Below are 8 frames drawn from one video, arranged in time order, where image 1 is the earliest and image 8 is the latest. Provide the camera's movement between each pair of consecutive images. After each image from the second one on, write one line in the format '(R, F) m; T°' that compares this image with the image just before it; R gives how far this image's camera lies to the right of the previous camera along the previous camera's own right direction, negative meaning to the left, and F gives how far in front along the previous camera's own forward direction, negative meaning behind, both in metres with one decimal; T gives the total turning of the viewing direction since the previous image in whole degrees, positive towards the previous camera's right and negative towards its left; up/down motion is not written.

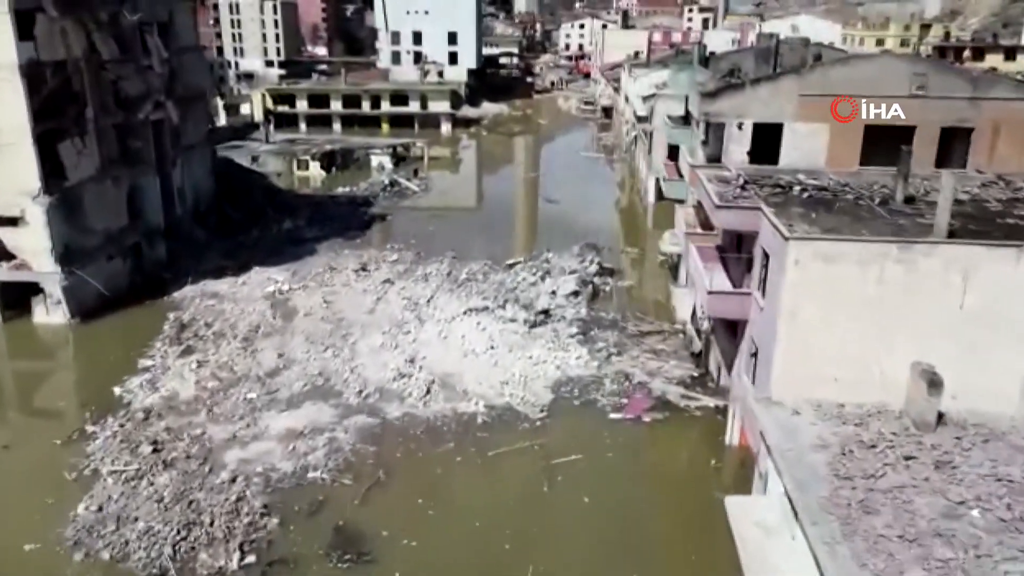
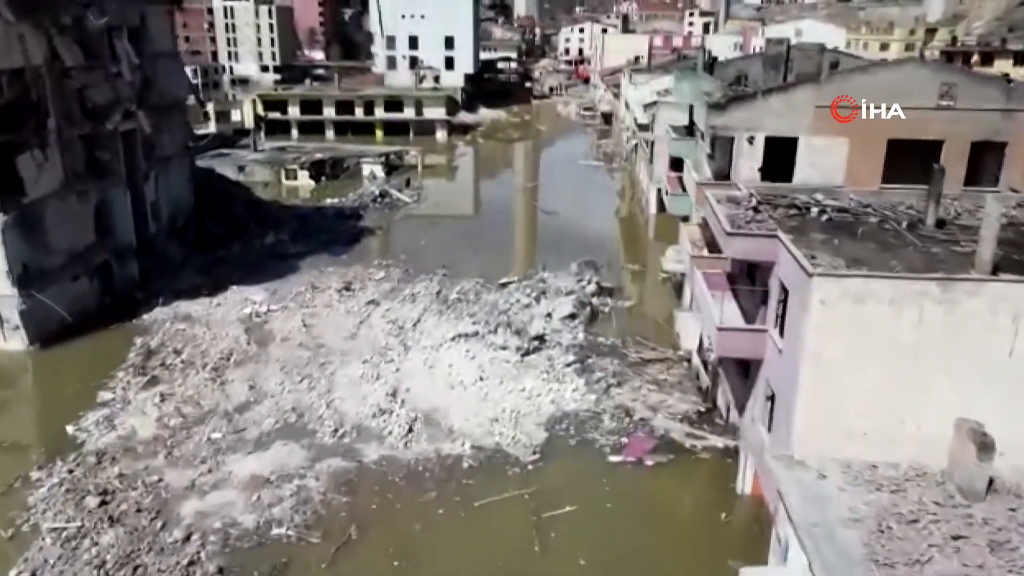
(+0.2, +1.5) m; 0°
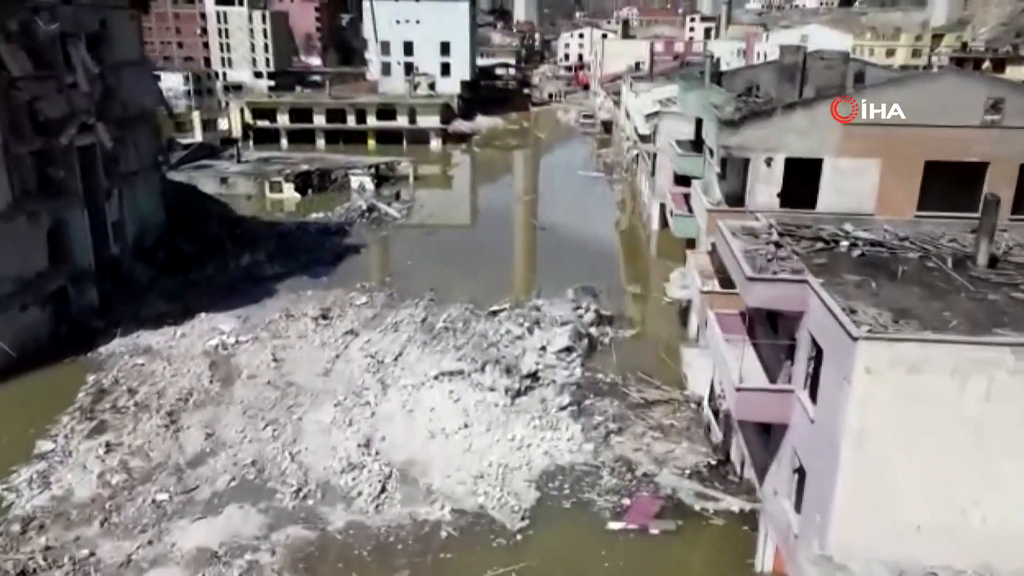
(+0.2, +1.9) m; 0°
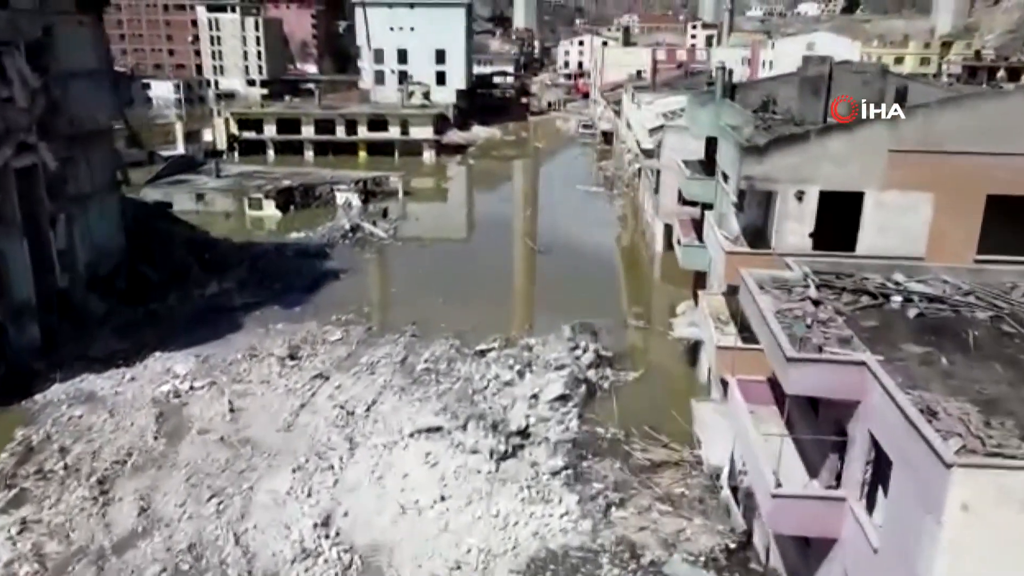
(+0.3, +2.3) m; 0°
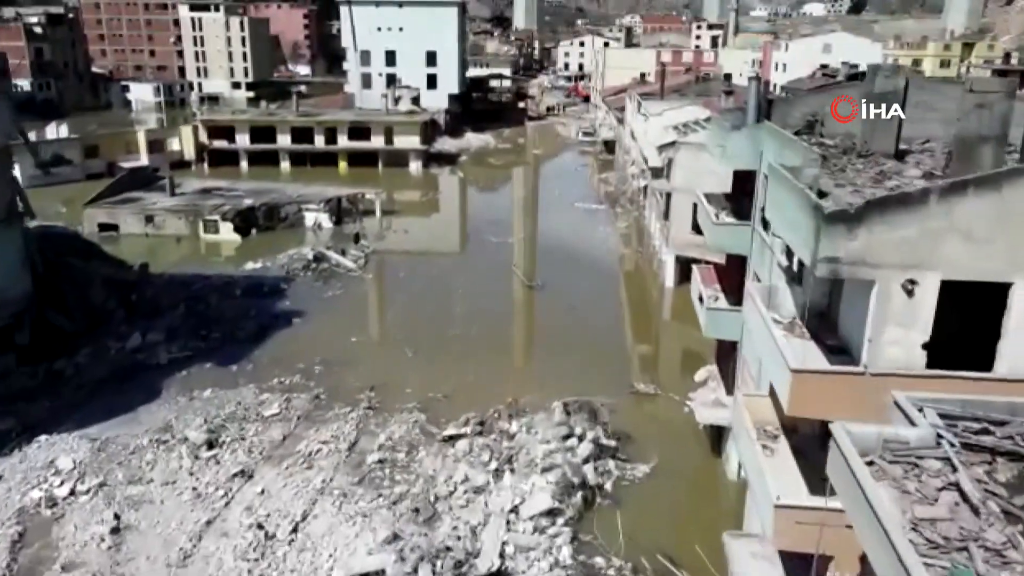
(+0.4, +4.2) m; 0°
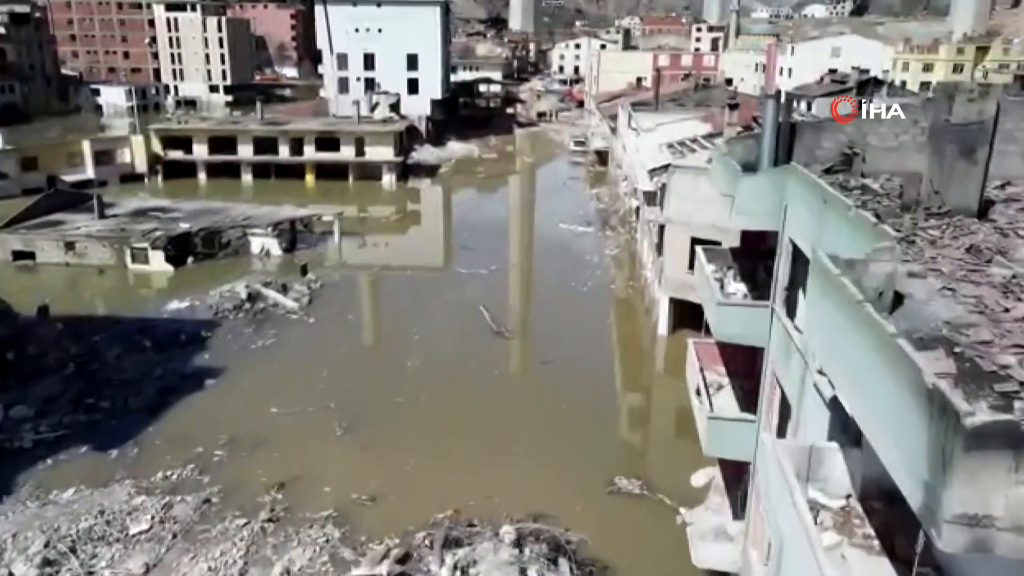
(+0.9, +4.0) m; 0°
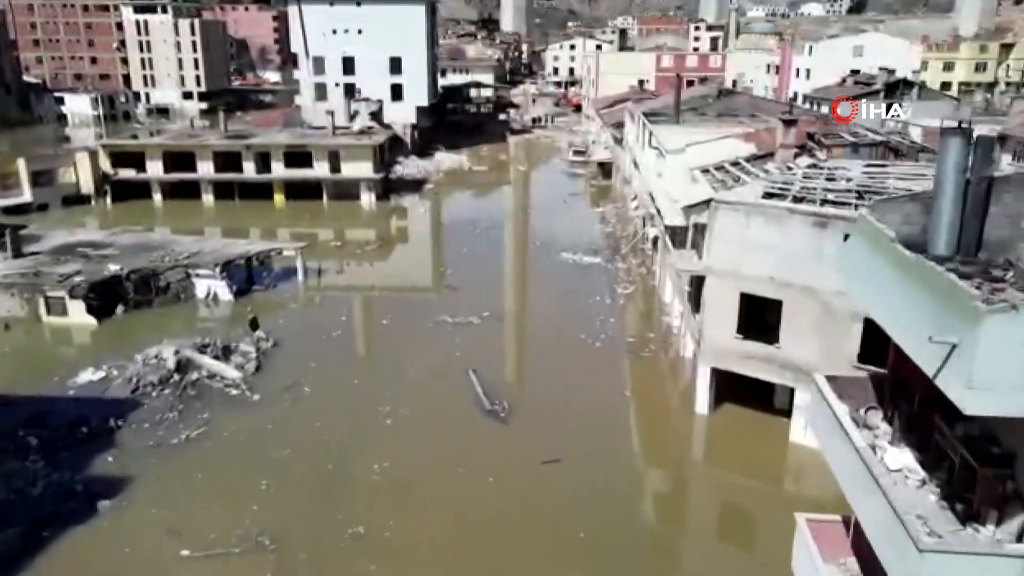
(-0.1, +4.9) m; 0°
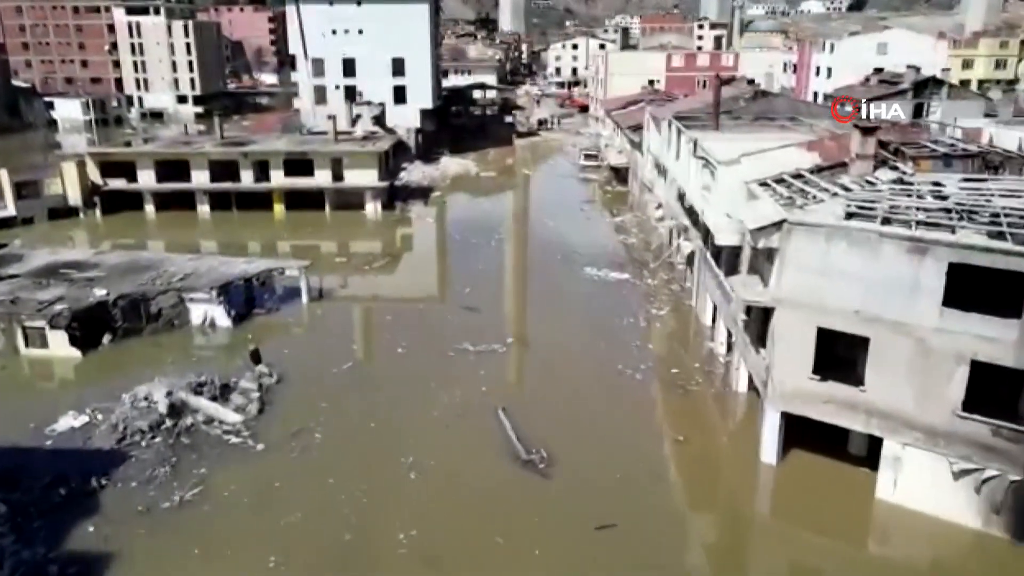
(-0.8, +2.2) m; 0°
